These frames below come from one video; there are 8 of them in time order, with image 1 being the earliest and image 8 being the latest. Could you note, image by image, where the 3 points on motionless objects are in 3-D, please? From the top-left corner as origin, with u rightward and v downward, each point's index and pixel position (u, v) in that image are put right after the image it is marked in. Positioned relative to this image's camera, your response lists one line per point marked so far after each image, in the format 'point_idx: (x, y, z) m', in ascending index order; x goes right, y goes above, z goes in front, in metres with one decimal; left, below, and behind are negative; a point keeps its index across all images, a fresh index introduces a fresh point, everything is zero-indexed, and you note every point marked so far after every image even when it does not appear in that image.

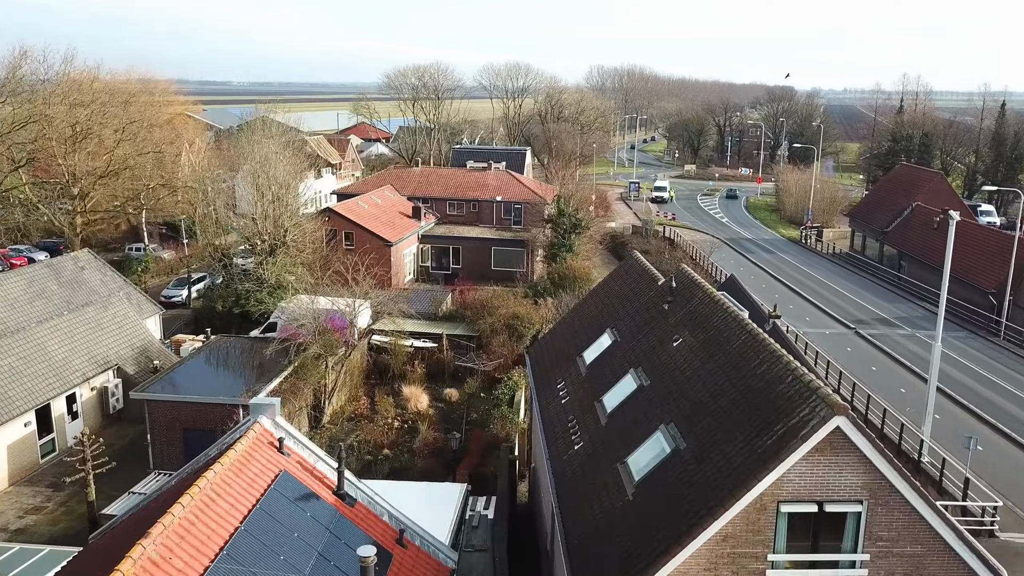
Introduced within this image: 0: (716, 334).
0: (+3.1, -0.7, +12.3) m
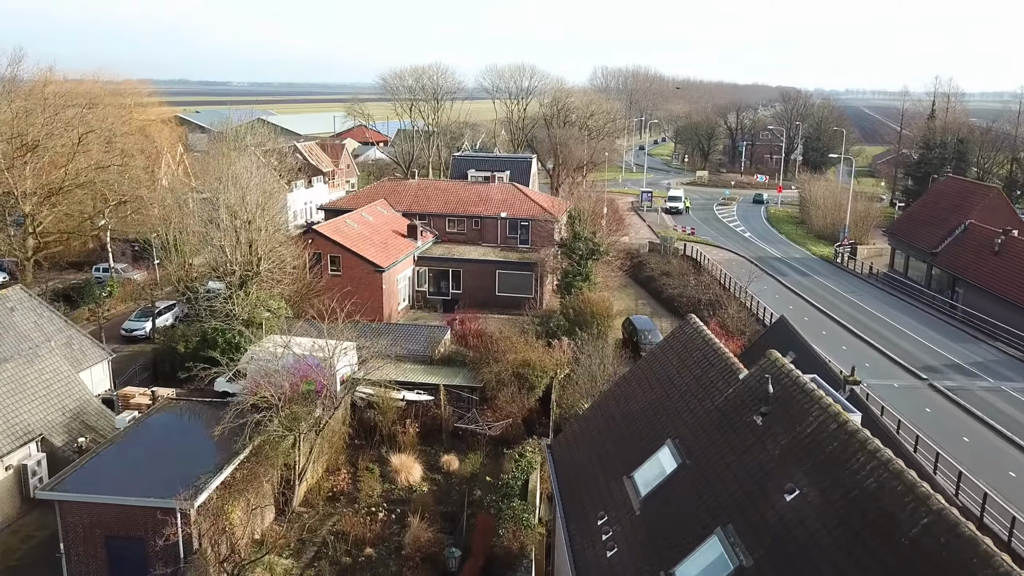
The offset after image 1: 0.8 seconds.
0: (+3.4, -2.0, +7.8) m
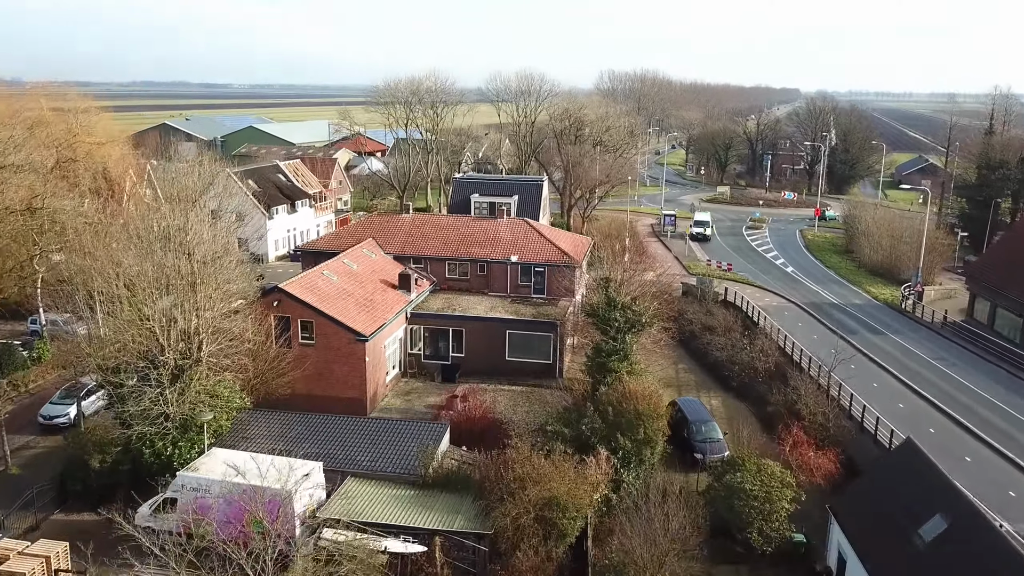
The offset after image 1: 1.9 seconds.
0: (+3.9, -4.4, +1.1) m
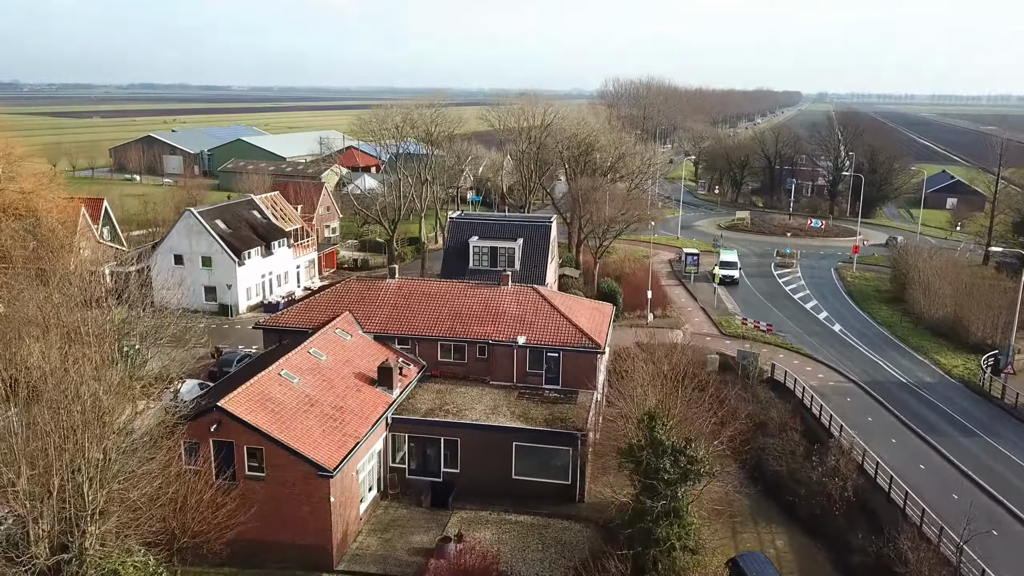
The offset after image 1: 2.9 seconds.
0: (+4.1, -7.4, -5.2) m
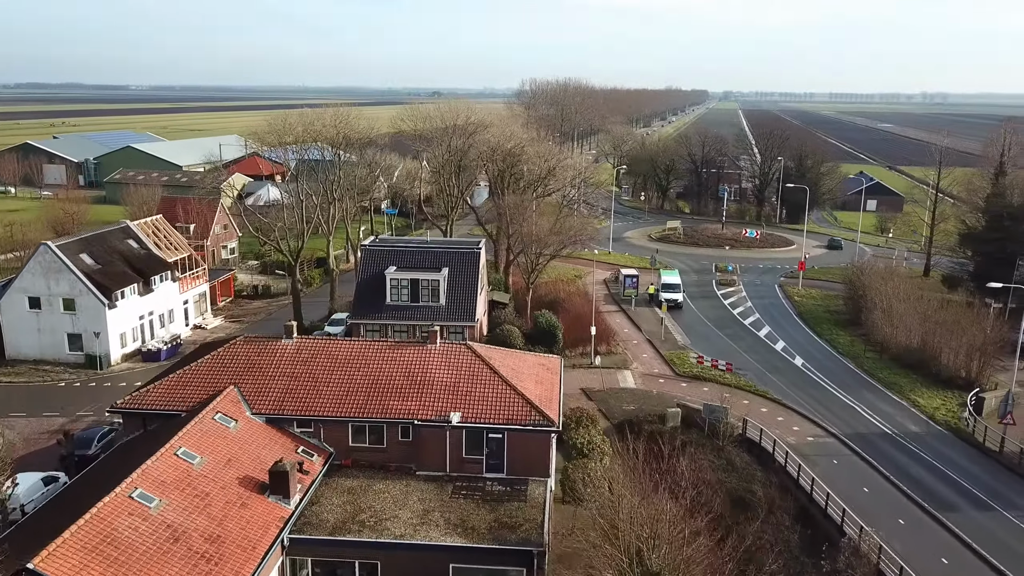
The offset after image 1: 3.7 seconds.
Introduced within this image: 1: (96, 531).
0: (+5.7, -9.1, -10.2) m
1: (-8.3, -4.9, +16.0) m
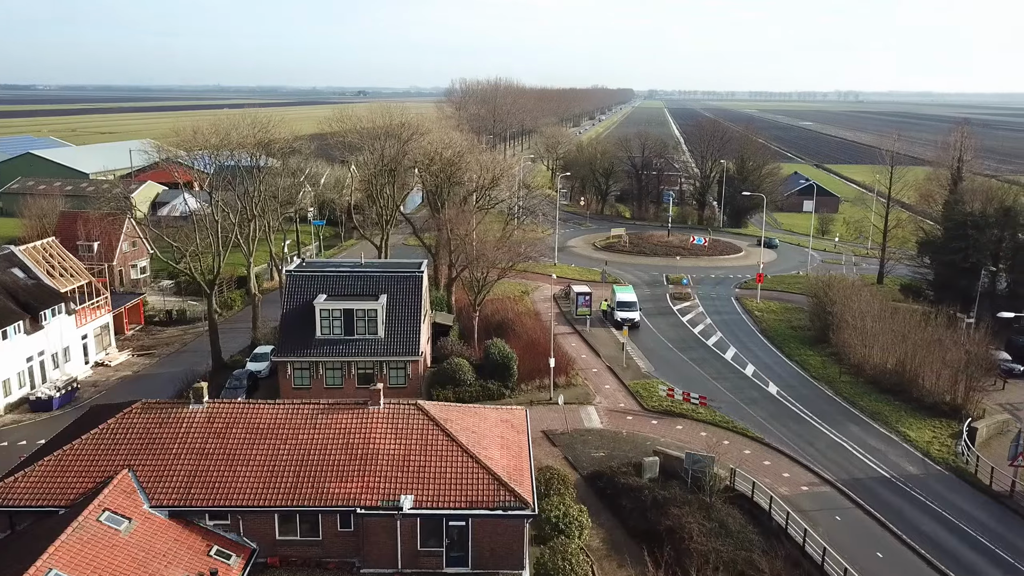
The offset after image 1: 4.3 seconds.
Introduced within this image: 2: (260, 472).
0: (+7.8, -10.2, -13.5) m
1: (-8.6, -6.3, +11.4) m
2: (-5.9, -4.2, +18.9) m
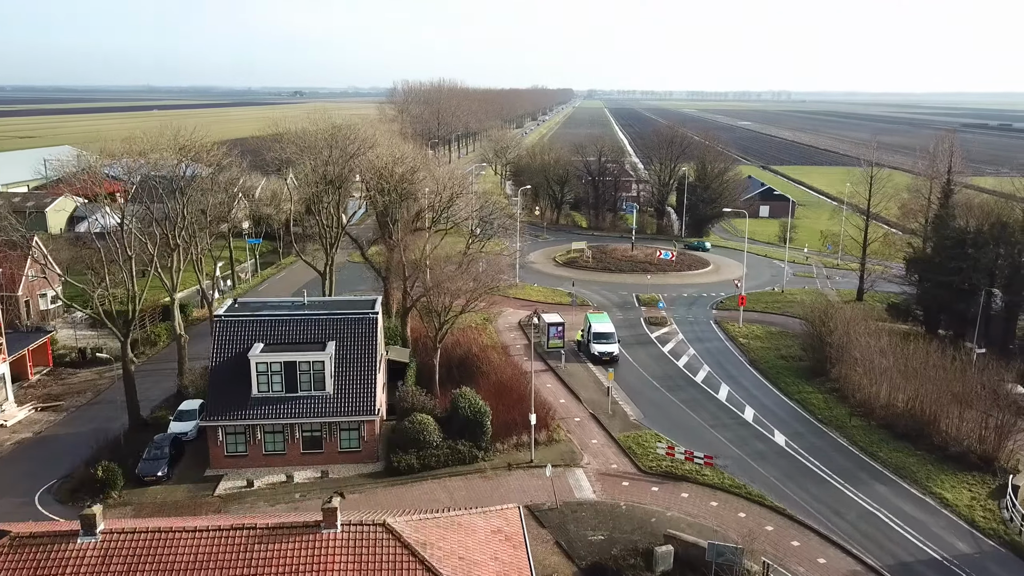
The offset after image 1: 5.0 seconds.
0: (+10.2, -11.7, -17.5) m
1: (-7.9, -8.0, +6.2) m
2: (-5.8, -5.9, +13.8) m
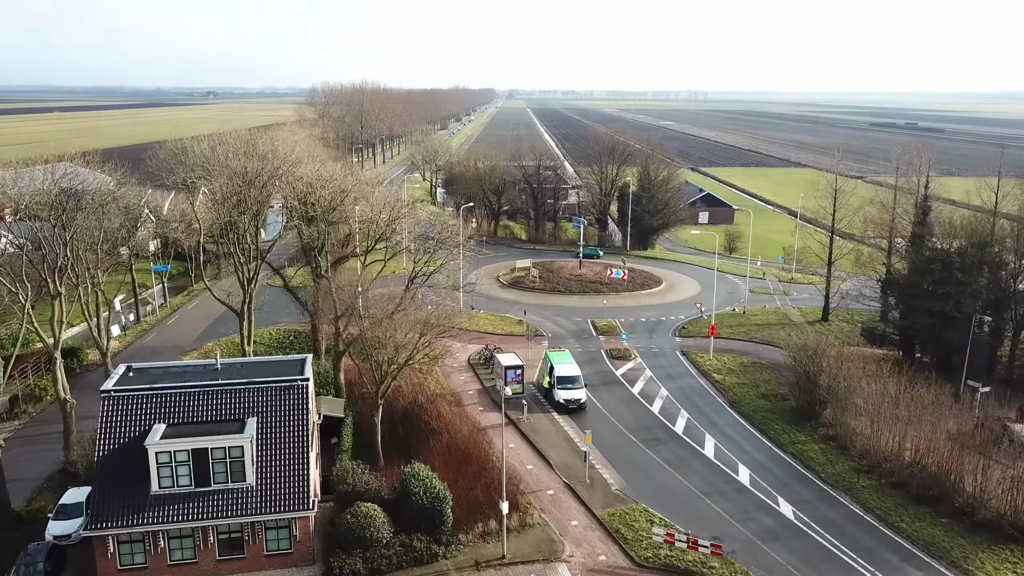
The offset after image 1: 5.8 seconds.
0: (+13.6, -13.1, -21.4) m
1: (-6.7, -9.9, +0.5) m
2: (-5.3, -7.8, +8.3) m
